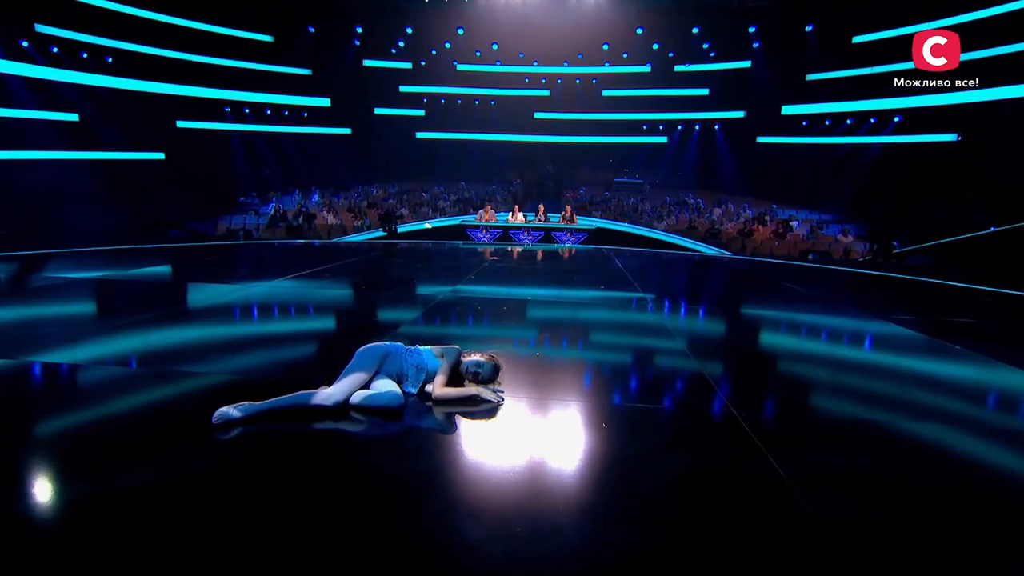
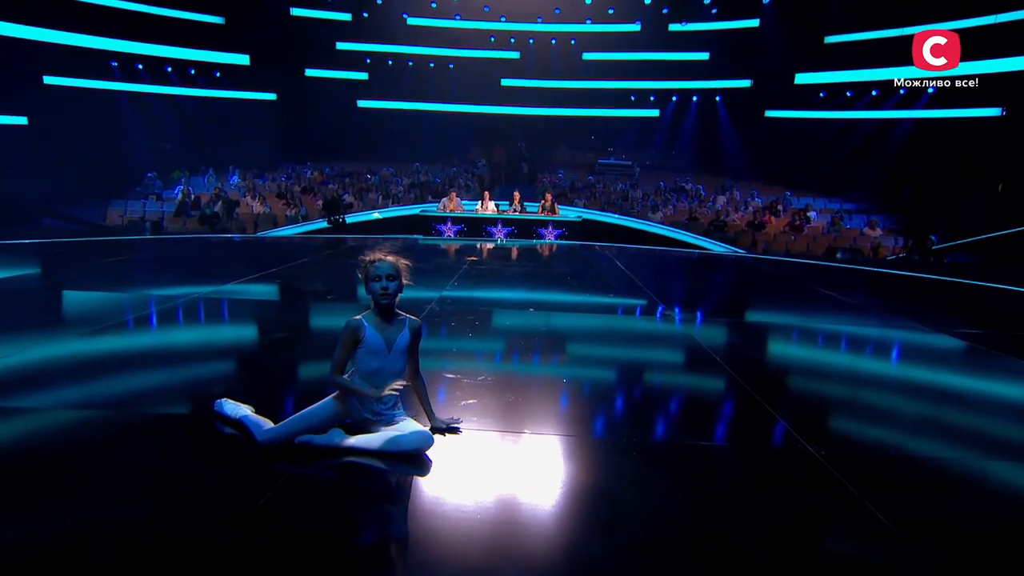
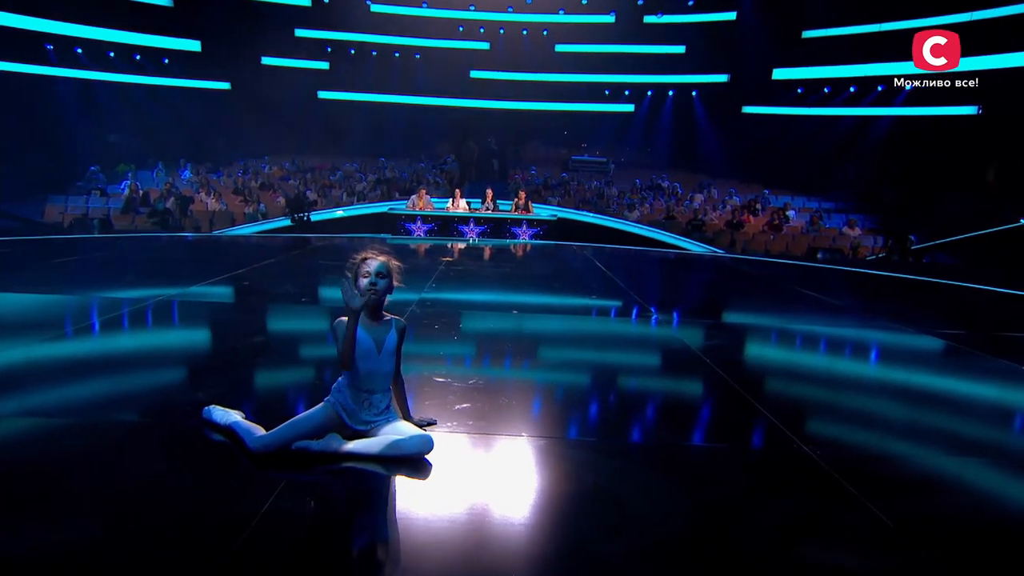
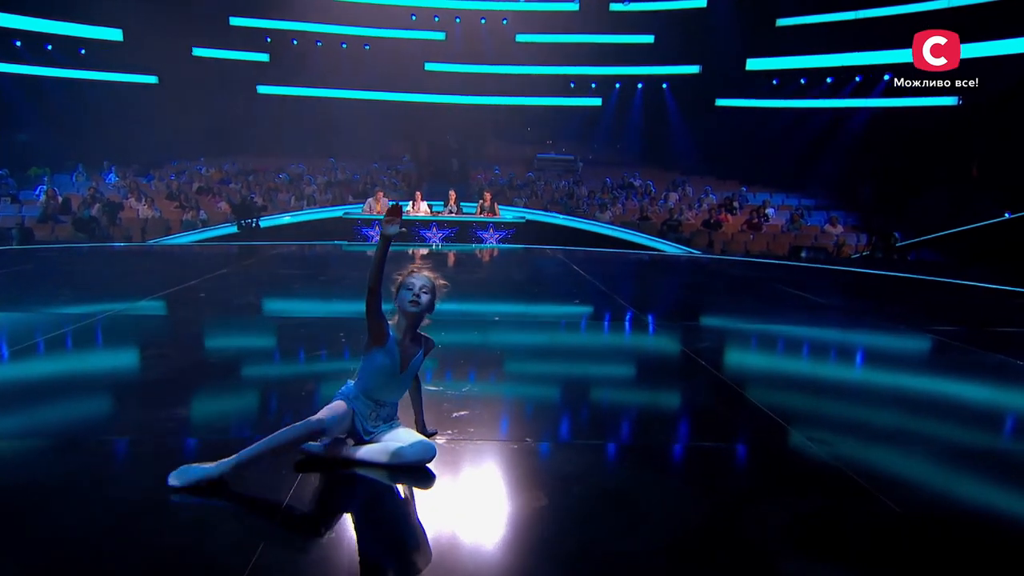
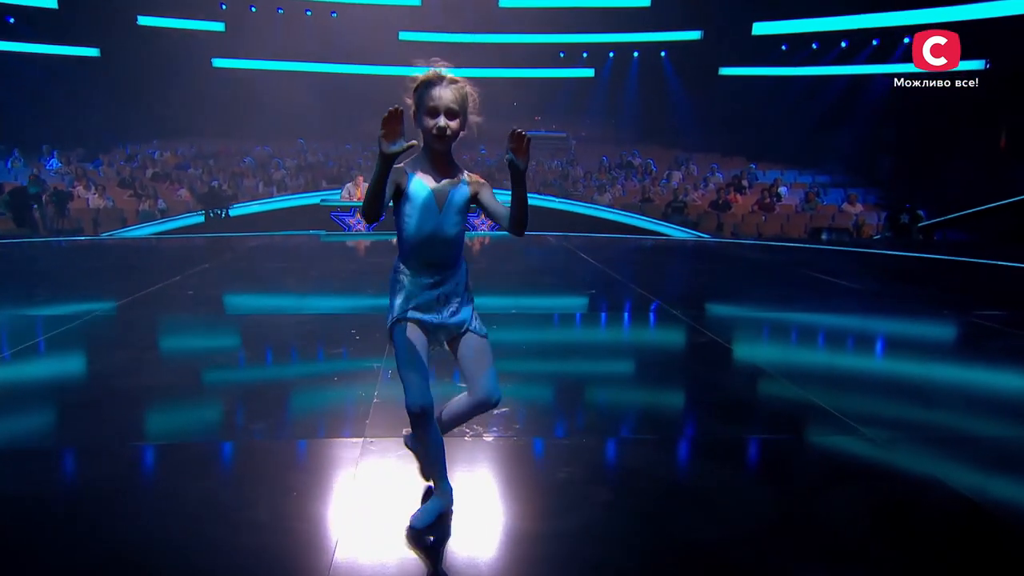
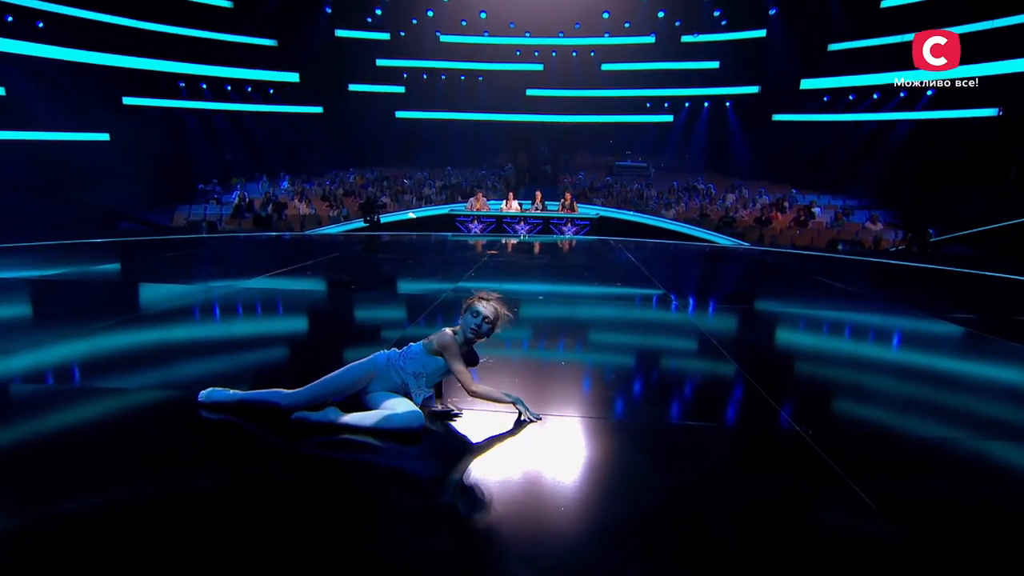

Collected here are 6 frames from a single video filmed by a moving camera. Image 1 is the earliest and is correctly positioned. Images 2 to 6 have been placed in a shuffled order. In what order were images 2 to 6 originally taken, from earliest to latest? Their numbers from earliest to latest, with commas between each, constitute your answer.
6, 2, 3, 4, 5
